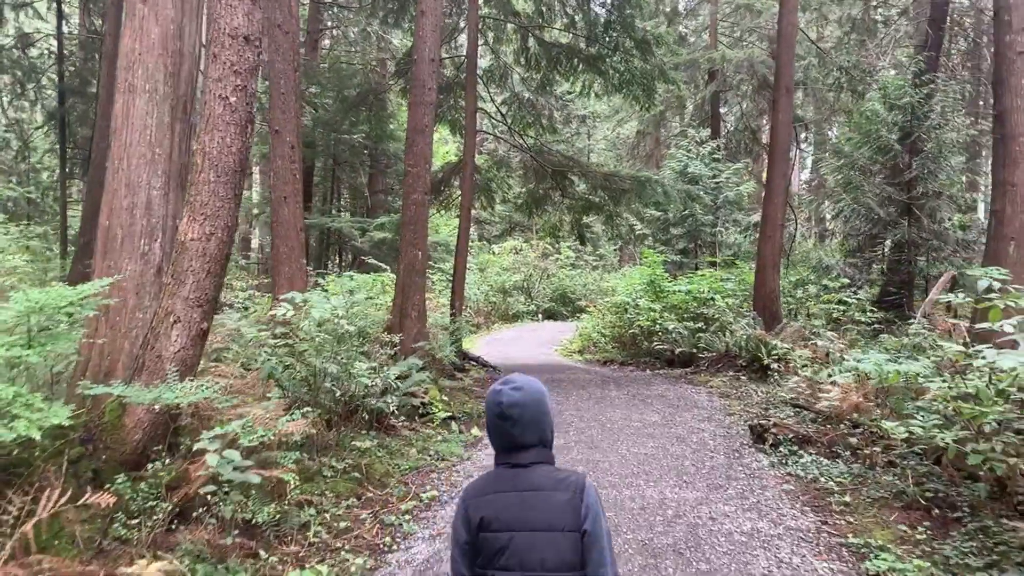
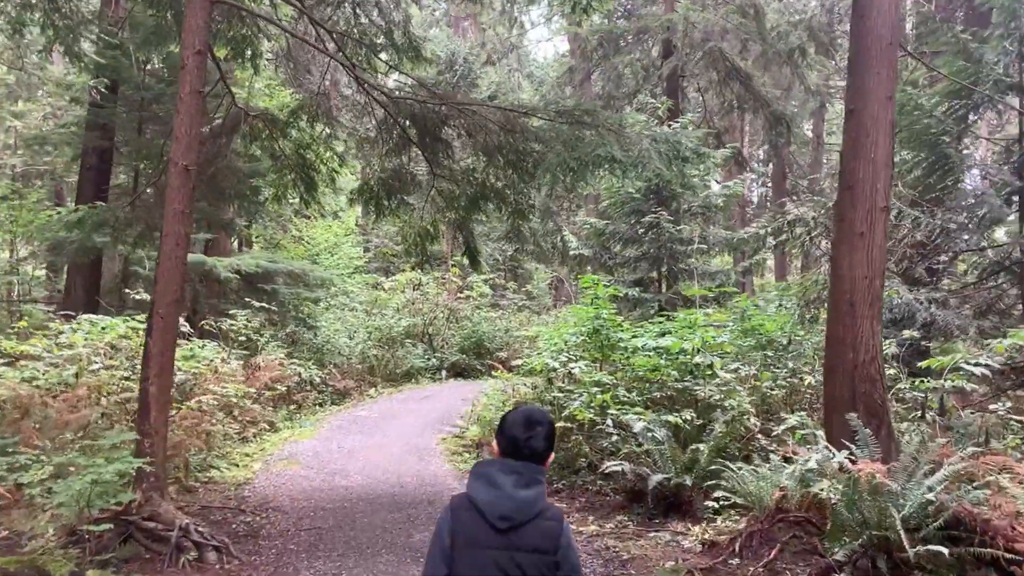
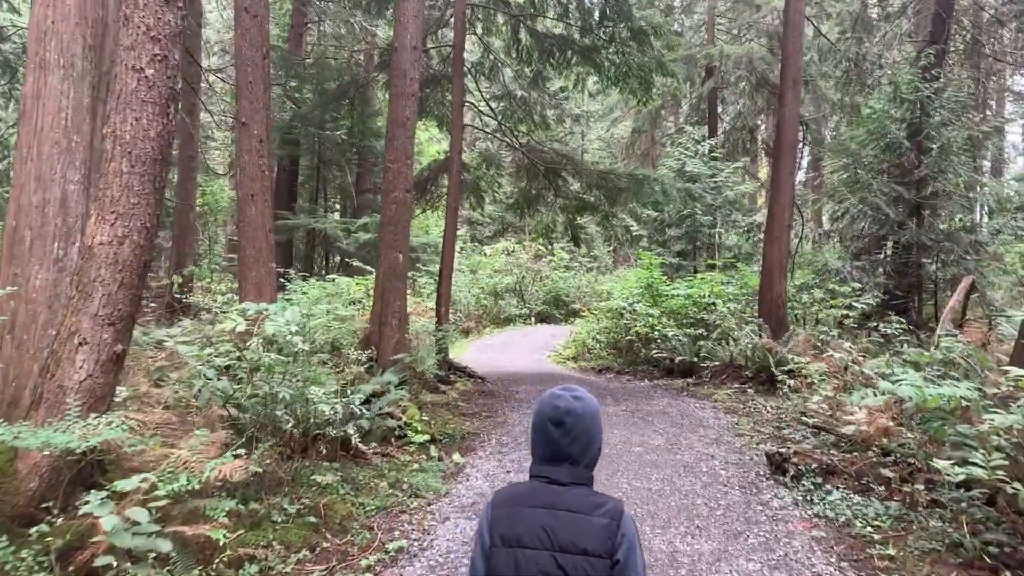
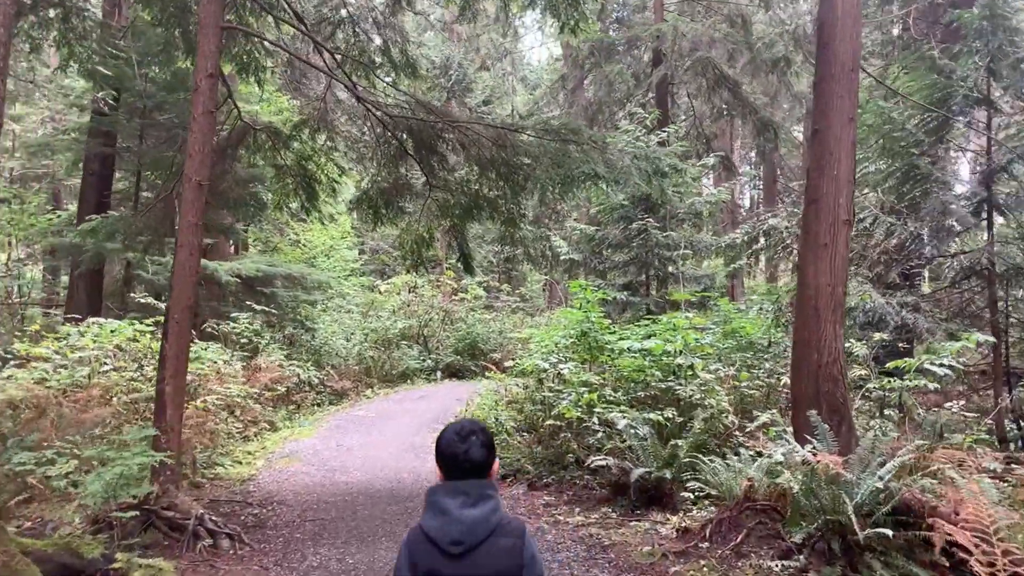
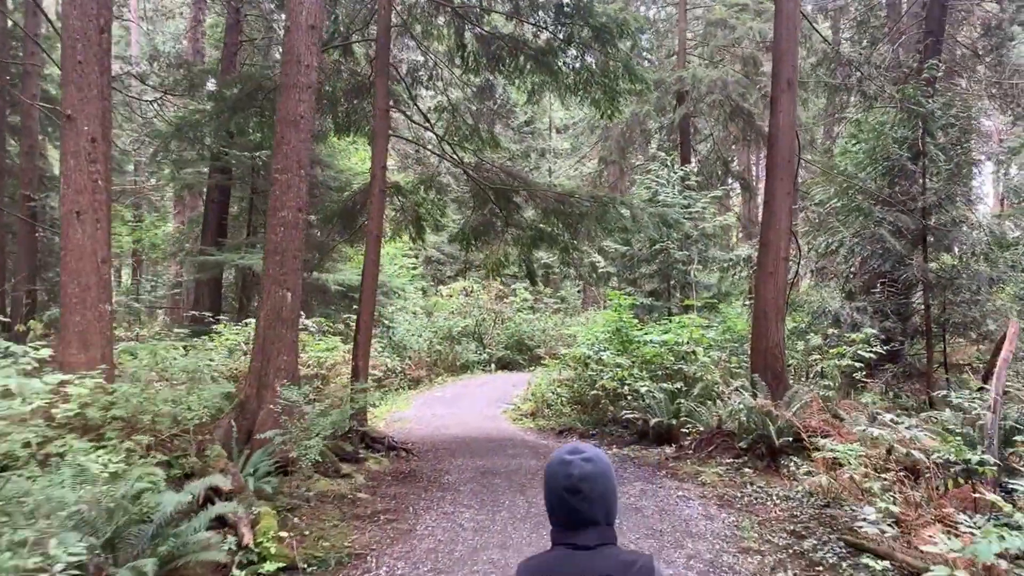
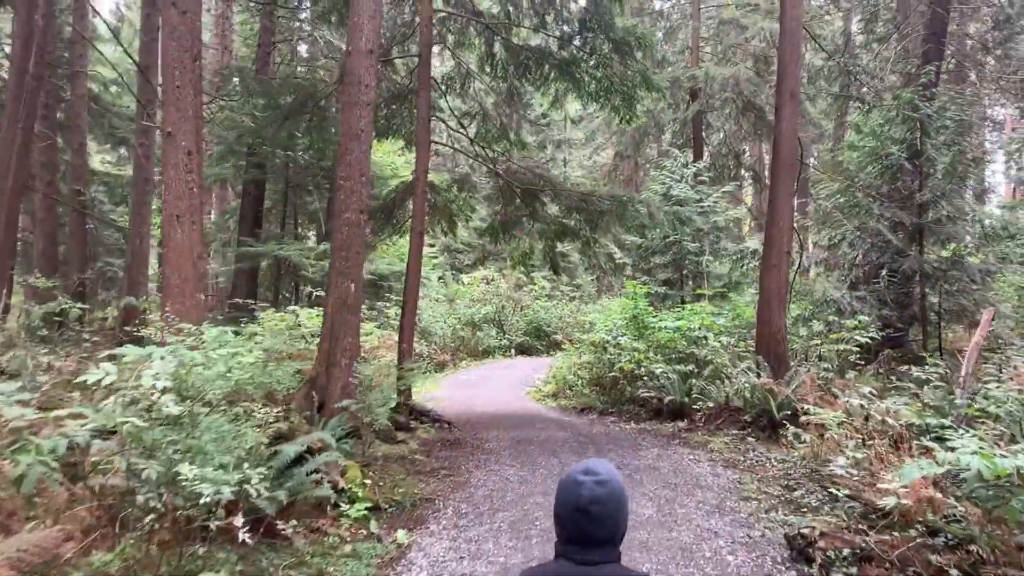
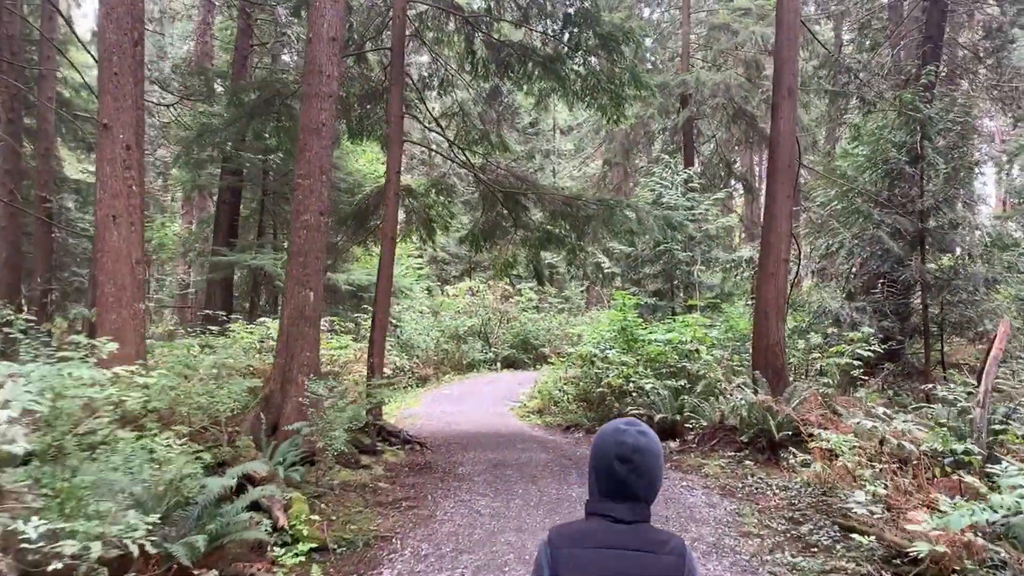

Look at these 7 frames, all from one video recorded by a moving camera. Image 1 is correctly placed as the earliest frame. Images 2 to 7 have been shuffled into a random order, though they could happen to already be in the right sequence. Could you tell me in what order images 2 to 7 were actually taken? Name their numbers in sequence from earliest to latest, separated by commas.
3, 6, 7, 5, 4, 2
